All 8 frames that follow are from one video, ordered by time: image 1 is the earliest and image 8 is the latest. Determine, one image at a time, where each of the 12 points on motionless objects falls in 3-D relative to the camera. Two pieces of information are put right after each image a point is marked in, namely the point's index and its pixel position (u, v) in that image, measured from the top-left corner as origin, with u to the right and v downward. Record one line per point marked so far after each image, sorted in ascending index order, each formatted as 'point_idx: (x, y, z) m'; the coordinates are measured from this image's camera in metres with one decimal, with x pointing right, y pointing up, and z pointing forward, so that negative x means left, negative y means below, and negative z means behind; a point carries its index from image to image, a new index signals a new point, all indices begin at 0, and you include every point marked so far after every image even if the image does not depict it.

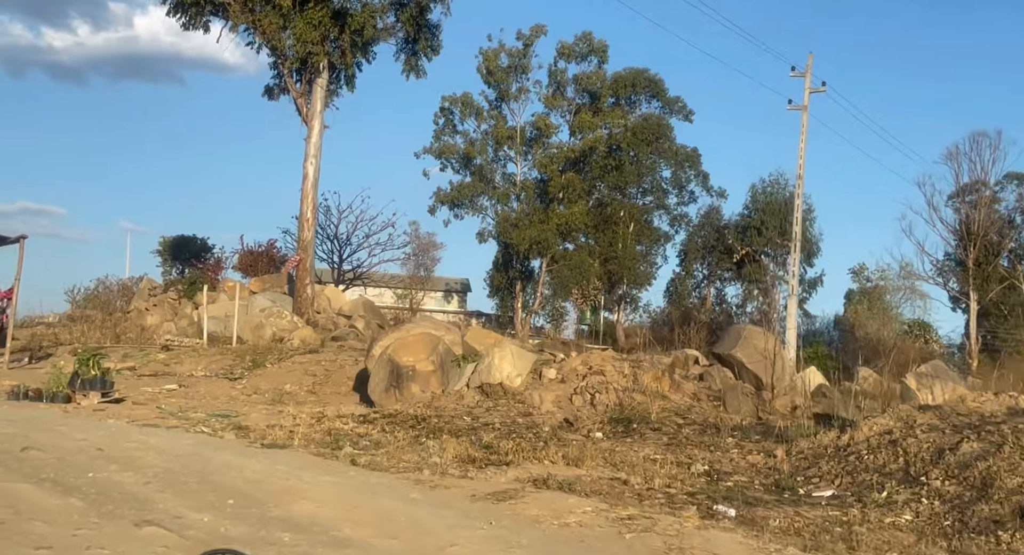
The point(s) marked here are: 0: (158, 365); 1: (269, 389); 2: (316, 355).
0: (-7.2, -1.8, +18.4) m
1: (-4.1, -1.9, +15.3) m
2: (-3.9, -1.5, +18.0) m
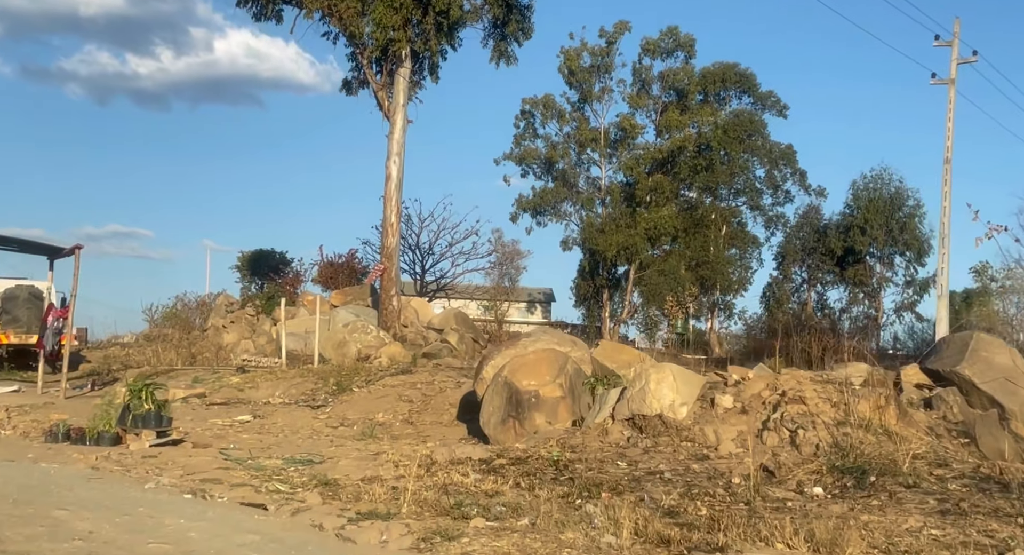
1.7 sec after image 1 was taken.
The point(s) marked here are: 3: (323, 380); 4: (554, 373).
0: (-5.0, -2.1, +16.3) m
1: (-2.2, -2.0, +12.9) m
2: (-1.8, -1.7, +15.6) m
3: (-3.4, -1.9, +16.4) m
4: (+0.5, -1.1, +10.3) m
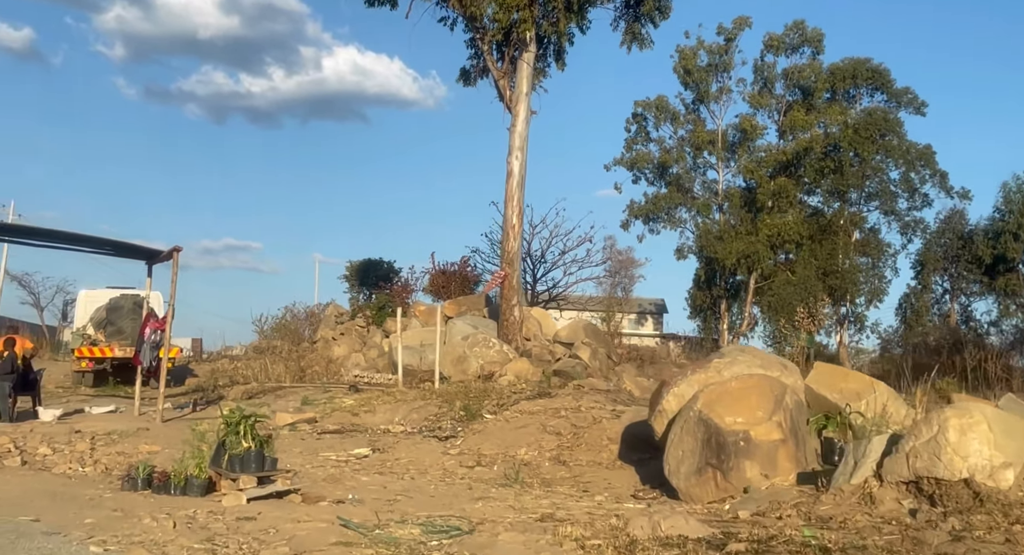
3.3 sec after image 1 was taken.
0: (-2.6, -2.2, +14.3) m
1: (-0.2, -2.1, +10.6) m
2: (+0.6, -1.8, +13.3) m
3: (-1.0, -2.0, +14.2) m
4: (+2.2, -1.1, +7.7) m
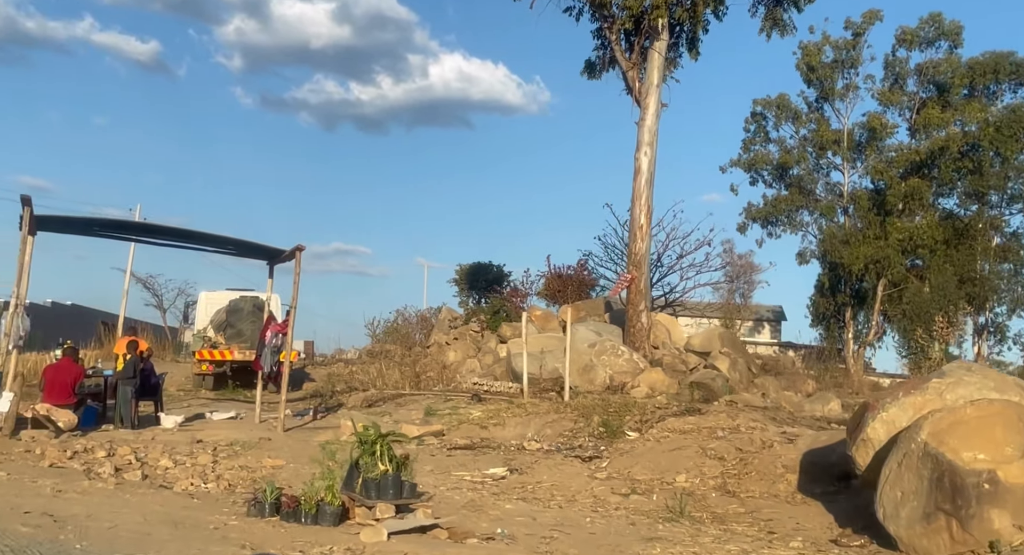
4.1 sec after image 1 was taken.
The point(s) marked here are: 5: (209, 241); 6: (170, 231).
0: (-0.6, -2.2, +13.3) m
1: (+1.5, -2.1, +9.4) m
2: (+2.5, -1.8, +11.9) m
3: (+1.1, -2.0, +13.0) m
4: (+3.5, -1.1, +6.2) m
5: (-5.2, +0.6, +15.5) m
6: (-5.7, +0.8, +15.1) m
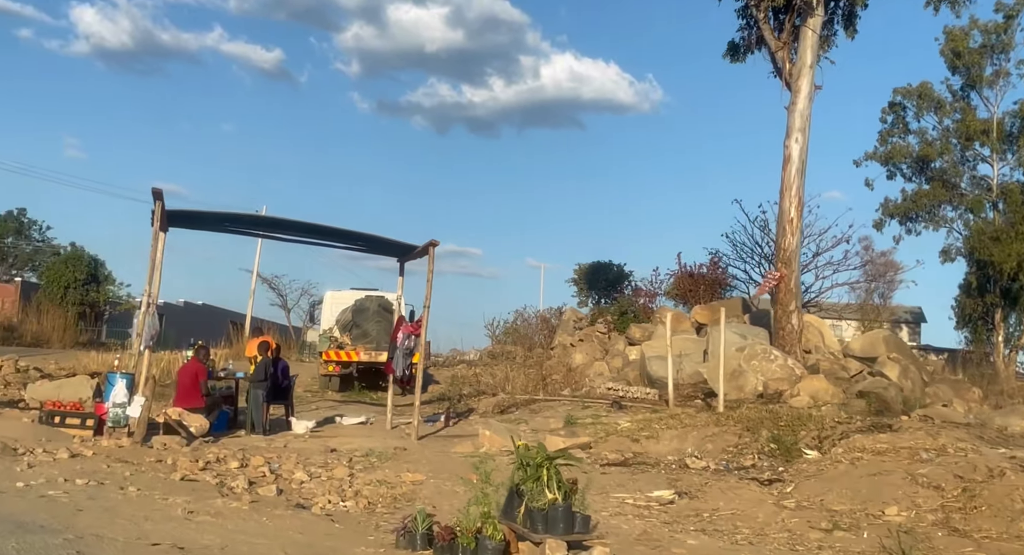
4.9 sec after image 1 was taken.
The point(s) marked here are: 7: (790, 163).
0: (+1.5, -2.2, +12.1) m
1: (+3.0, -2.1, +7.9) m
2: (+4.3, -1.8, +10.3) m
3: (+3.1, -2.0, +11.6) m
4: (+4.6, -1.1, +4.6) m
5: (-2.8, +0.7, +14.9) m
6: (-3.4, +0.8, +14.5) m
7: (+5.9, +2.4, +19.4) m
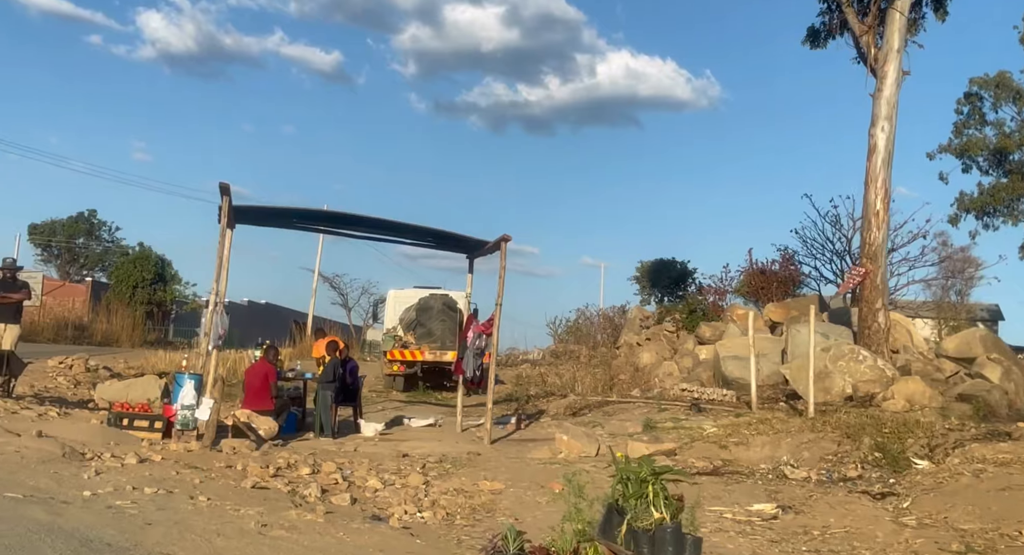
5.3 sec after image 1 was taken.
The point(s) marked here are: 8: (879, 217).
0: (+2.5, -2.1, +11.4) m
1: (+3.8, -2.0, +7.1) m
2: (+5.2, -1.7, +9.4) m
3: (+4.0, -1.9, +10.7) m
4: (+5.2, -1.0, +3.6) m
5: (-1.6, +0.7, +14.4) m
6: (-2.2, +0.9, +14.1) m
7: (+7.4, +2.5, +18.4) m
8: (+7.5, +1.2, +18.4) m
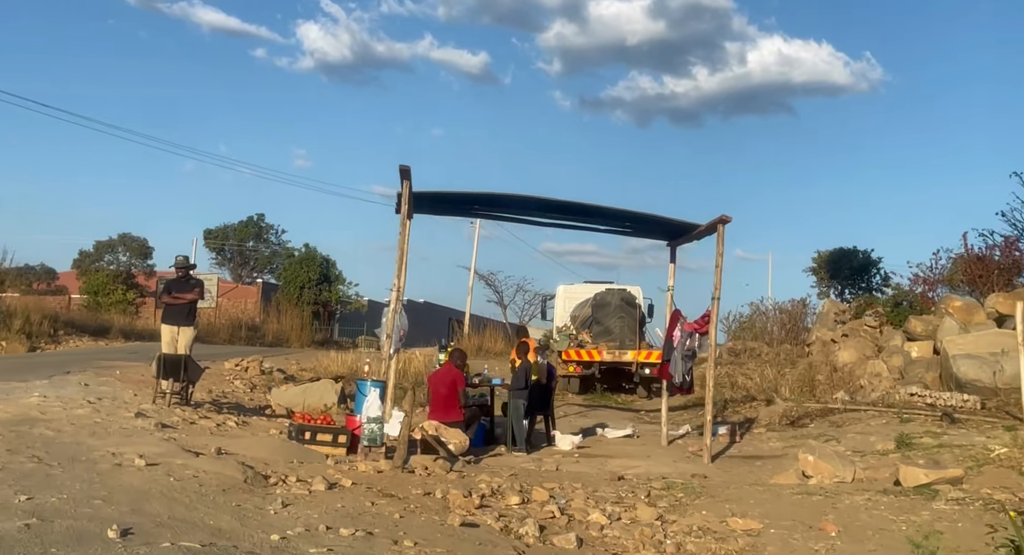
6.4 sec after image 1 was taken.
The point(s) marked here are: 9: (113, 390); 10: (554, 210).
0: (+4.9, -2.0, +9.0) m
1: (+5.5, -1.9, +4.6) m
2: (+7.3, -1.5, +6.7) m
3: (+6.3, -1.7, +8.2) m
4: (+6.3, -0.9, +1.0) m
5: (+1.3, +0.8, +12.7) m
6: (+0.7, +0.9, +12.4) m
7: (+10.8, +2.8, +15.2) m
8: (+10.9, +1.5, +15.1) m
9: (-6.2, -1.7, +14.0) m
10: (+0.6, +0.9, +12.7) m
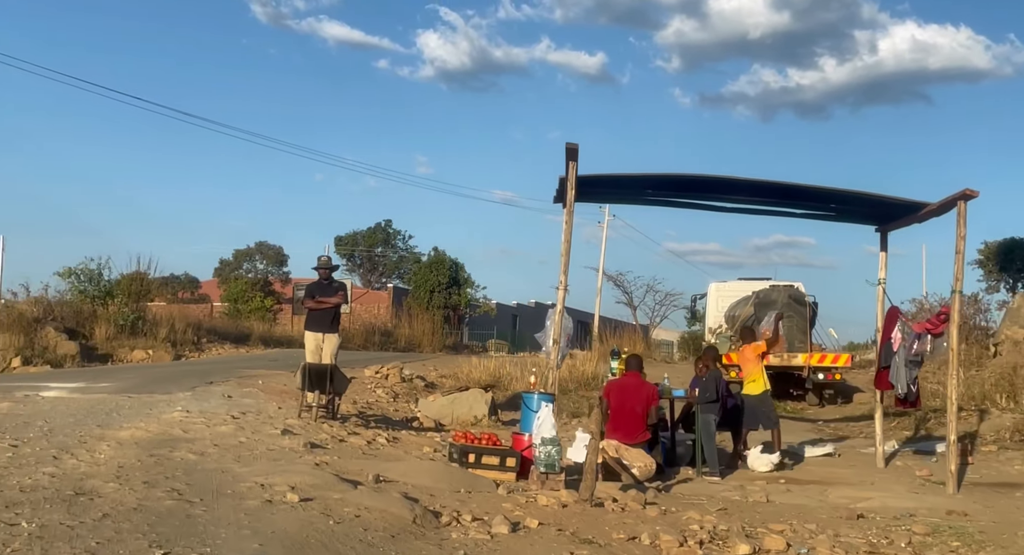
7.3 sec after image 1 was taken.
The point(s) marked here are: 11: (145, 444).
0: (+6.6, -1.8, +6.7) m
1: (+6.6, -1.7, +2.2) m
2: (+8.7, -1.3, +4.0) m
3: (+7.9, -1.5, +5.6) m
4: (+6.9, -0.7, -1.5) m
5: (+3.5, +0.9, +10.8) m
6: (+2.8, +1.0, +10.6) m
7: (+13.2, +3.1, +12.0) m
8: (+13.3, +1.8, +12.0) m
9: (-3.7, -1.8, +13.1) m
10: (+2.8, +1.0, +10.9) m
11: (-3.6, -1.6, +9.0) m
